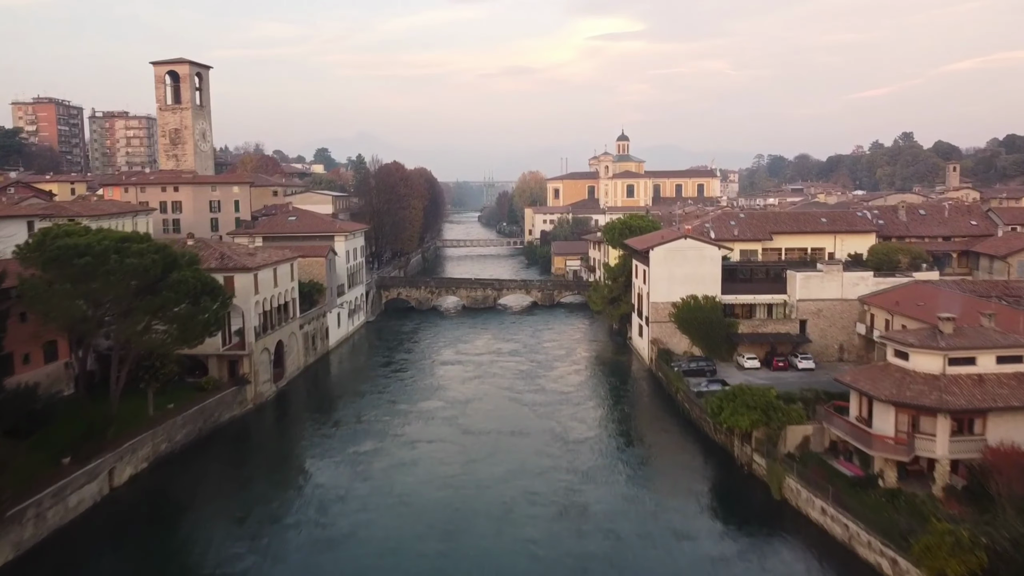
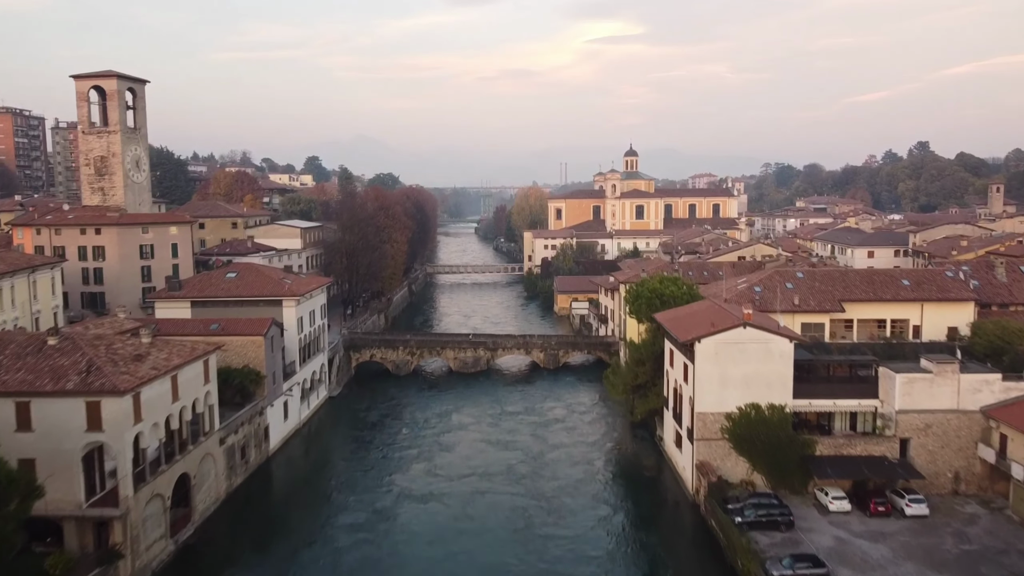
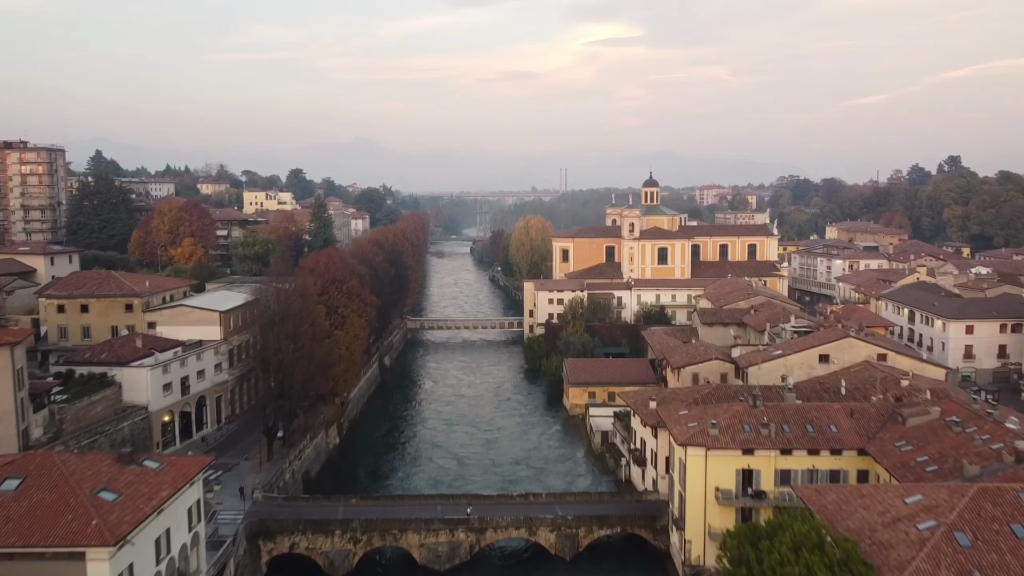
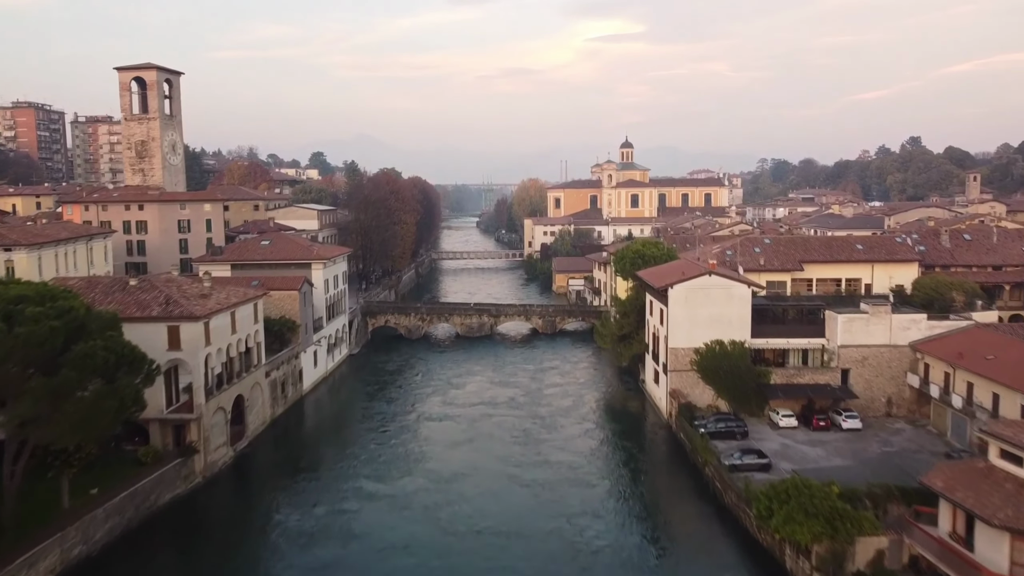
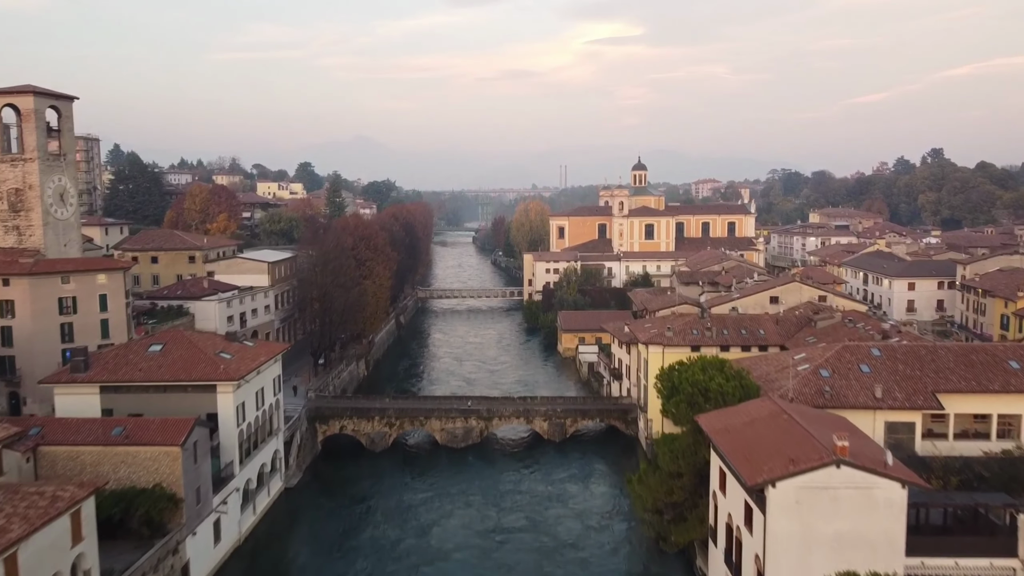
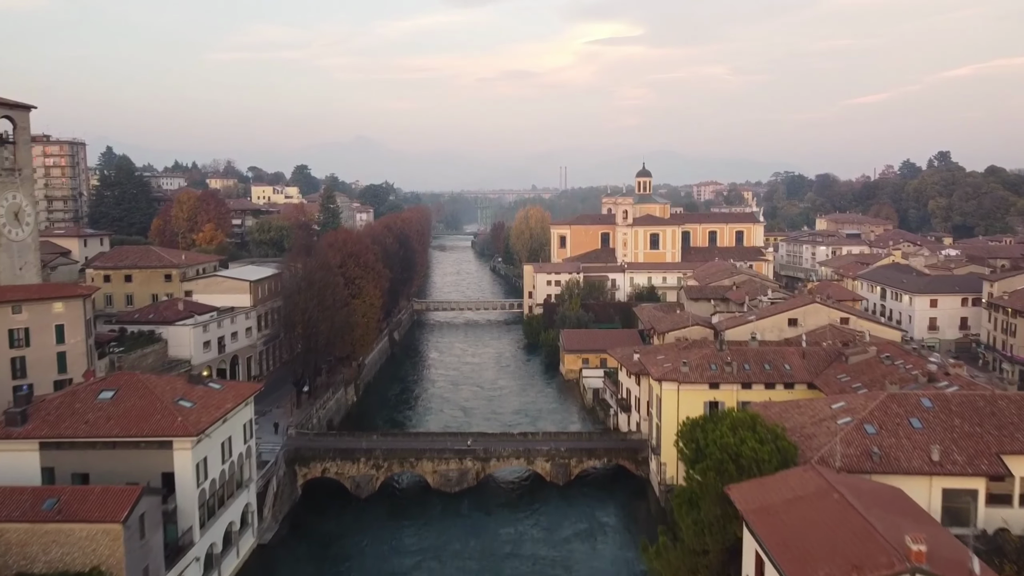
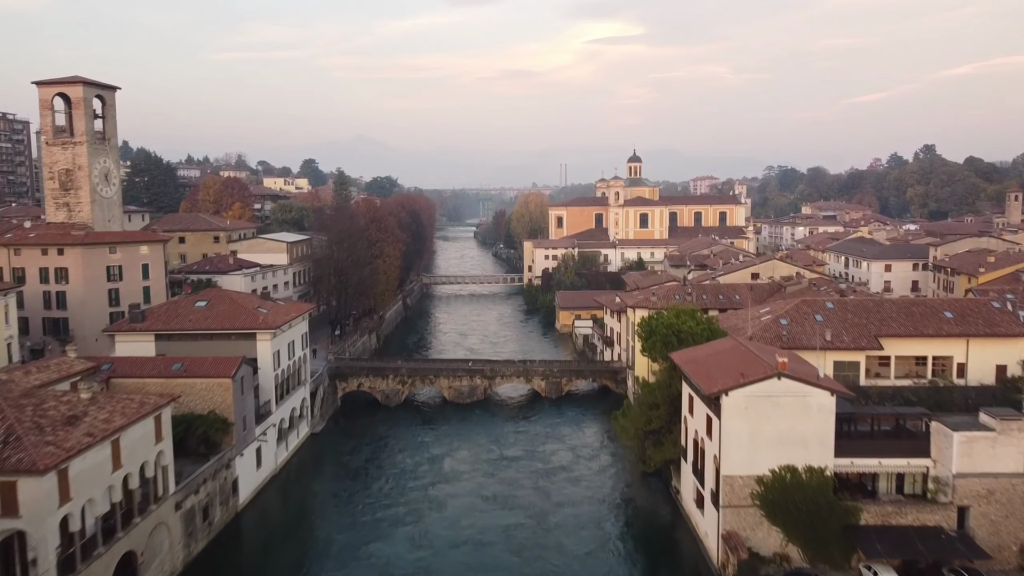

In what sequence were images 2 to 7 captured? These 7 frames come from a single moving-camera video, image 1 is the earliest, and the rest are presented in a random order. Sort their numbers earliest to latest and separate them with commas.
4, 2, 7, 5, 6, 3
